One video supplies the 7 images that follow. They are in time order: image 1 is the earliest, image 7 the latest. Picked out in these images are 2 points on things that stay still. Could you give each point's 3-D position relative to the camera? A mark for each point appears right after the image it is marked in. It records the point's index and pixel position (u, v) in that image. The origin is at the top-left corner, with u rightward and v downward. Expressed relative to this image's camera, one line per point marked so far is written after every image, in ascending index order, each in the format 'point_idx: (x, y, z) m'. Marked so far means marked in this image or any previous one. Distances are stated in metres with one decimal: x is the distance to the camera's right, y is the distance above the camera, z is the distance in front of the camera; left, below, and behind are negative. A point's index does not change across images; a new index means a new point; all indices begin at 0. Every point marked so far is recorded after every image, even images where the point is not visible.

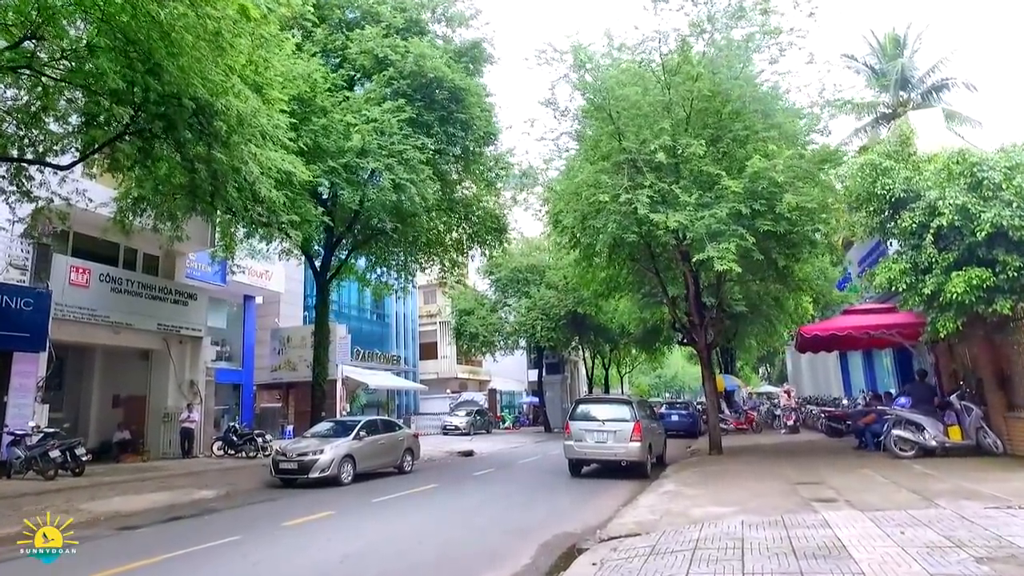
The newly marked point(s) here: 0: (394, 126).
0: (-2.9, +4.0, +16.3) m
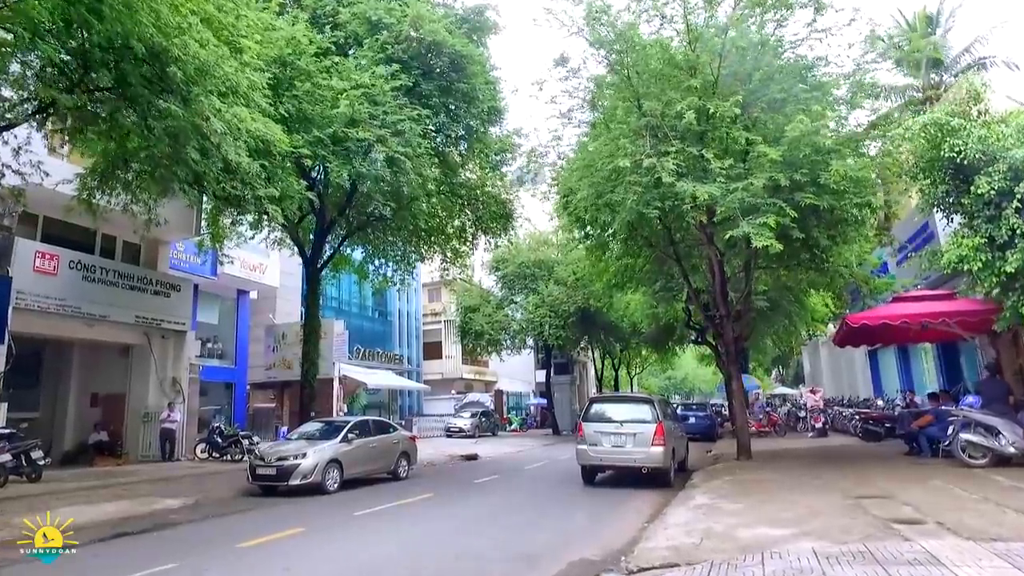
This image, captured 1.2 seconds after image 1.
0: (-2.7, +4.3, +14.7) m
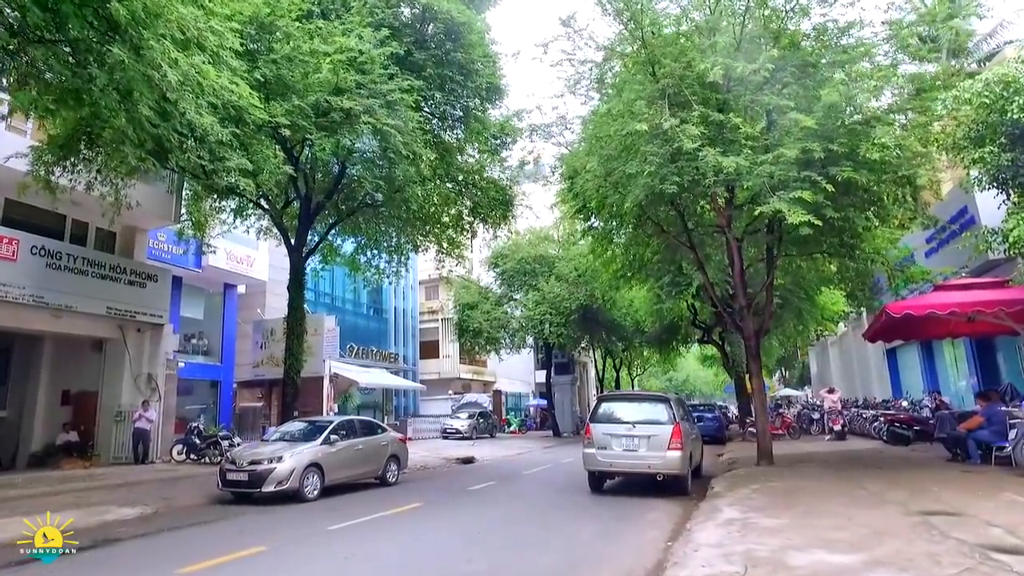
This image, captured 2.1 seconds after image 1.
0: (-2.7, +4.5, +13.4) m
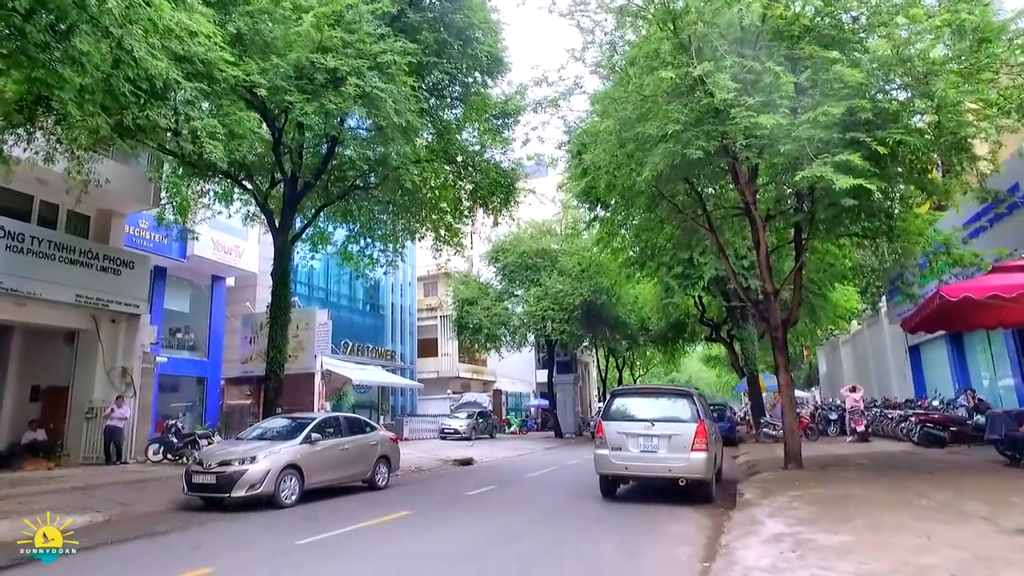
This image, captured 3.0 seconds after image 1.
0: (-2.7, +4.8, +12.1) m
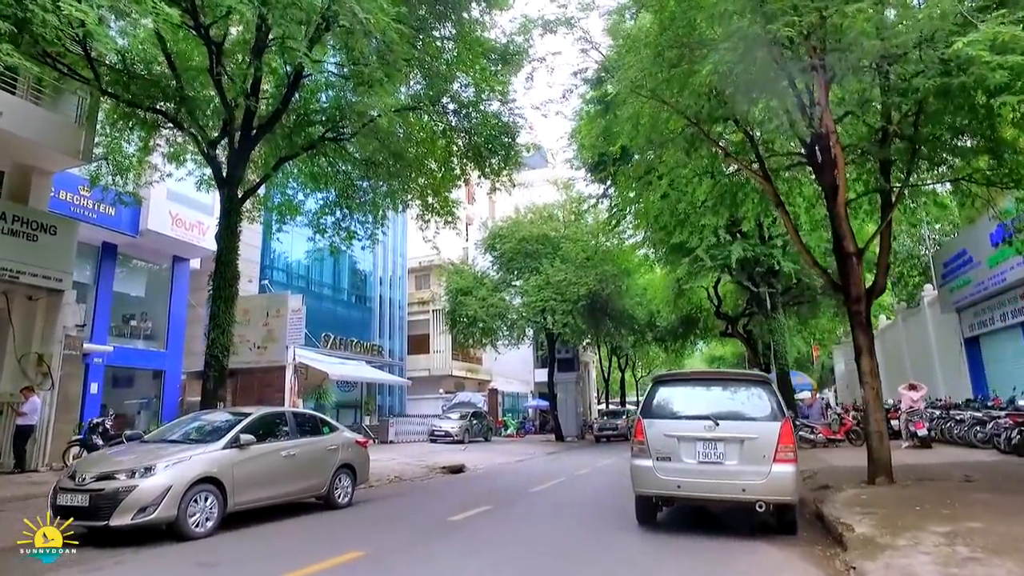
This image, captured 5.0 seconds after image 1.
0: (-2.6, +5.5, +9.1) m
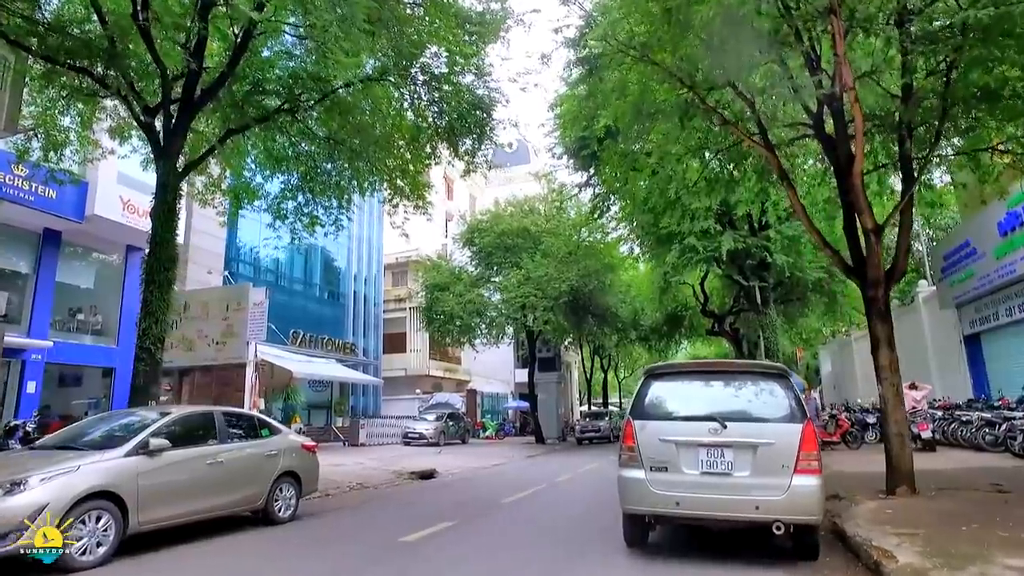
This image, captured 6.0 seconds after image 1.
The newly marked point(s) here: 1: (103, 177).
0: (-2.9, +5.7, +7.8) m
1: (-11.4, +3.1, +18.6) m
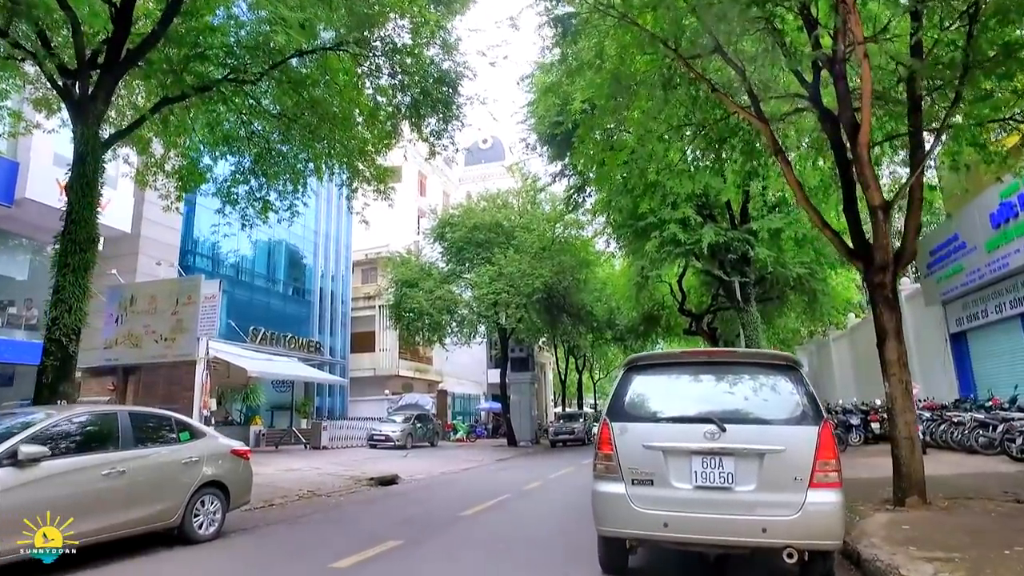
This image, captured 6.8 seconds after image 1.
0: (-3.3, +6.0, +6.5) m
1: (-12.2, +3.3, +17.1) m
